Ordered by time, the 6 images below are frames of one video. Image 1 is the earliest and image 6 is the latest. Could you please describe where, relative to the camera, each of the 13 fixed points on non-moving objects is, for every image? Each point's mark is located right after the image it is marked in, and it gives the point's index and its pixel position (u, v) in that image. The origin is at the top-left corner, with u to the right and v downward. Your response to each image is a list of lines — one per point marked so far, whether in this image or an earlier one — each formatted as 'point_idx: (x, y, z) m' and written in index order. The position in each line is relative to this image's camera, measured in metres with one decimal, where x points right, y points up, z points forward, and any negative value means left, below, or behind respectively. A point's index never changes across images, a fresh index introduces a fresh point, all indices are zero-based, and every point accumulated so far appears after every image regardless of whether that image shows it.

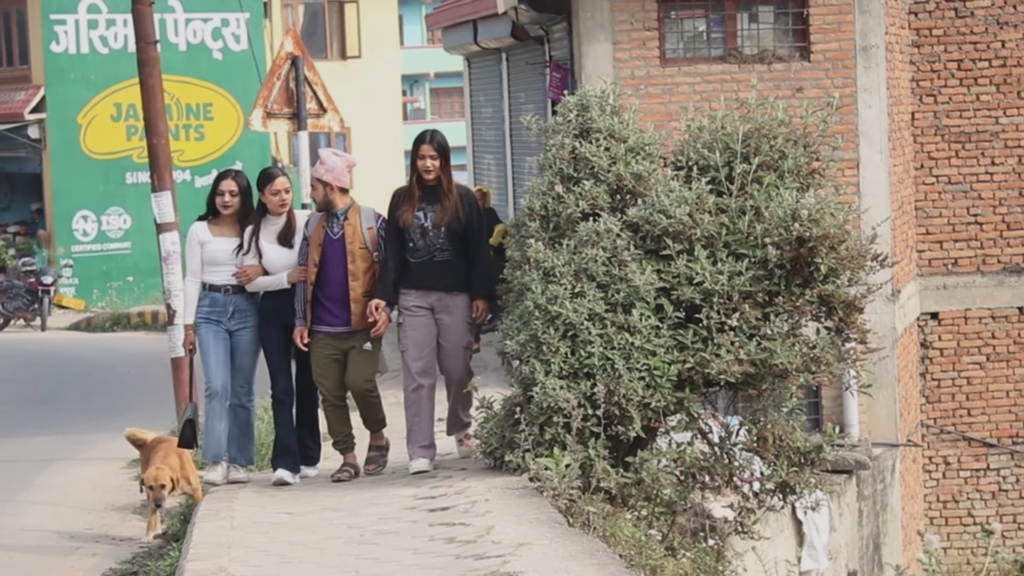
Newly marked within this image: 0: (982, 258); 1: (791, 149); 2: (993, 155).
0: (+3.9, +0.3, +12.9) m
1: (+1.6, +0.8, +8.5) m
2: (+3.9, +1.1, +12.7) m
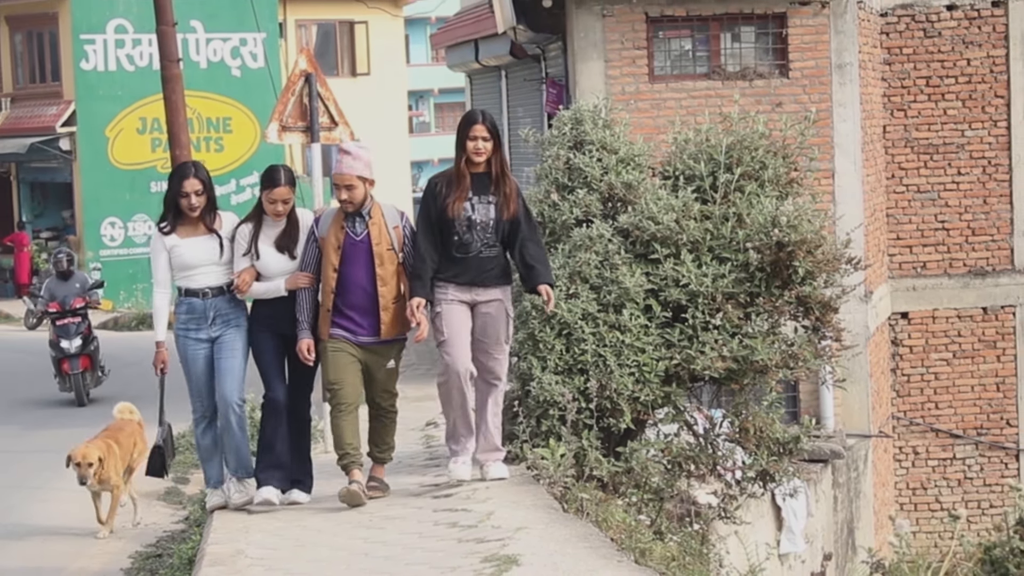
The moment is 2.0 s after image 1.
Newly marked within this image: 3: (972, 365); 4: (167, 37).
0: (+3.9, +0.2, +13.8) m
1: (+1.6, +0.8, +9.3) m
2: (+3.9, +1.1, +13.6) m
3: (+4.1, -0.7, +13.9) m
4: (-2.8, +2.0, +12.6) m
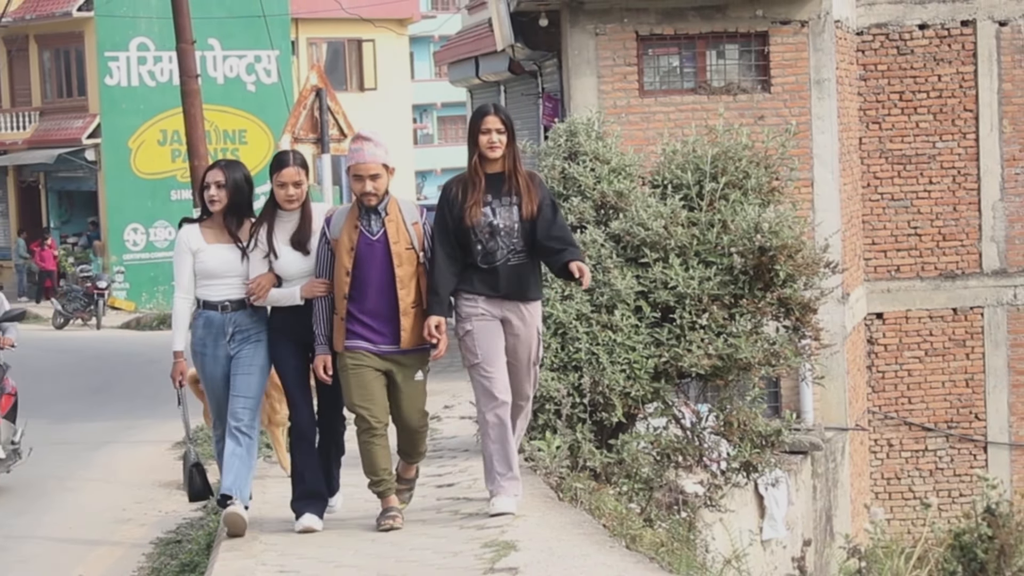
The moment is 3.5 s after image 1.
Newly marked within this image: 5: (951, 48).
0: (+3.8, +0.2, +14.5) m
1: (+1.6, +0.8, +10.1) m
2: (+3.9, +1.1, +14.4) m
3: (+4.1, -0.7, +14.7) m
4: (-2.8, +2.0, +13.4) m
5: (+4.0, +2.2, +14.2) m
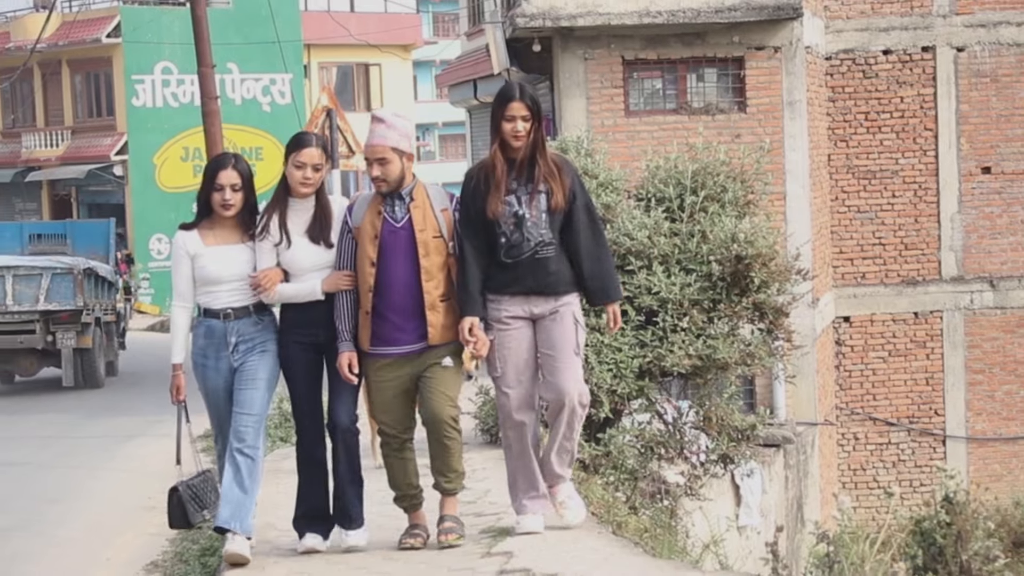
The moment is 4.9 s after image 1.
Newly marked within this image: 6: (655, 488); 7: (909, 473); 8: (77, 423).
0: (+3.8, +0.2, +15.7) m
1: (+1.6, +0.7, +11.2) m
2: (+3.9, +1.0, +15.5) m
3: (+4.1, -0.8, +15.8) m
4: (-2.9, +2.0, +14.5) m
5: (+4.0, +2.2, +15.3) m
6: (+0.9, -1.3, +10.4) m
7: (+4.1, -1.9, +15.8) m
8: (-4.4, -1.4, +15.6) m
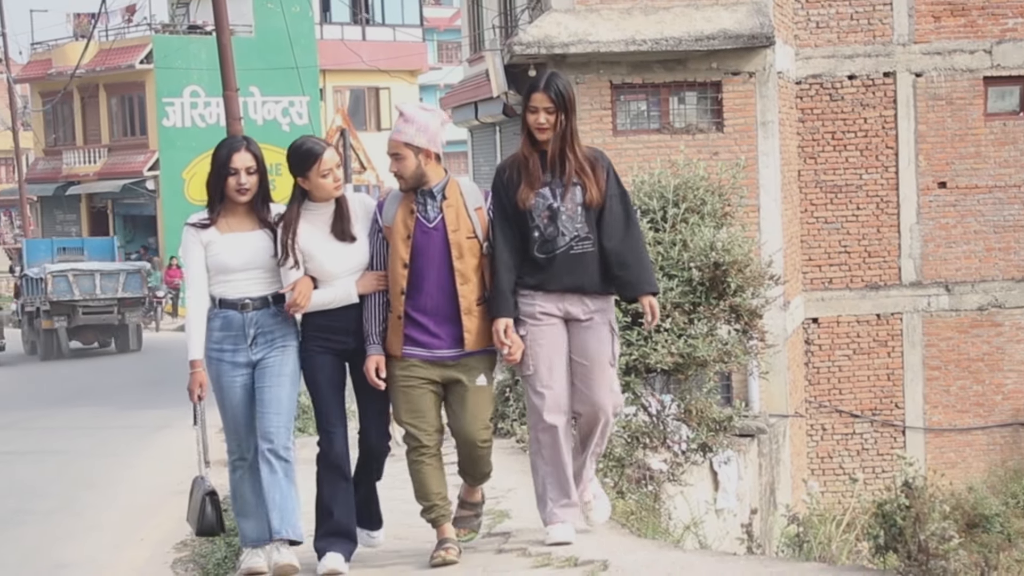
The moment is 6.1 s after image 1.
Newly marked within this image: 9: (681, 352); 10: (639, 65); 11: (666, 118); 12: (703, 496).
0: (+3.8, +0.1, +17.0) m
1: (+1.6, +0.7, +12.6) m
2: (+3.8, +1.0, +16.9) m
3: (+4.0, -0.8, +17.2) m
4: (-2.9, +1.9, +15.8) m
5: (+4.0, +2.1, +16.7) m
6: (+0.9, -1.4, +11.8) m
7: (+4.1, -2.0, +17.2) m
8: (-4.4, -1.4, +16.9) m
9: (+1.3, -0.5, +12.0) m
10: (+1.3, +2.3, +15.7) m
11: (+1.6, +1.7, +15.9) m
12: (+1.7, -1.9, +14.3) m
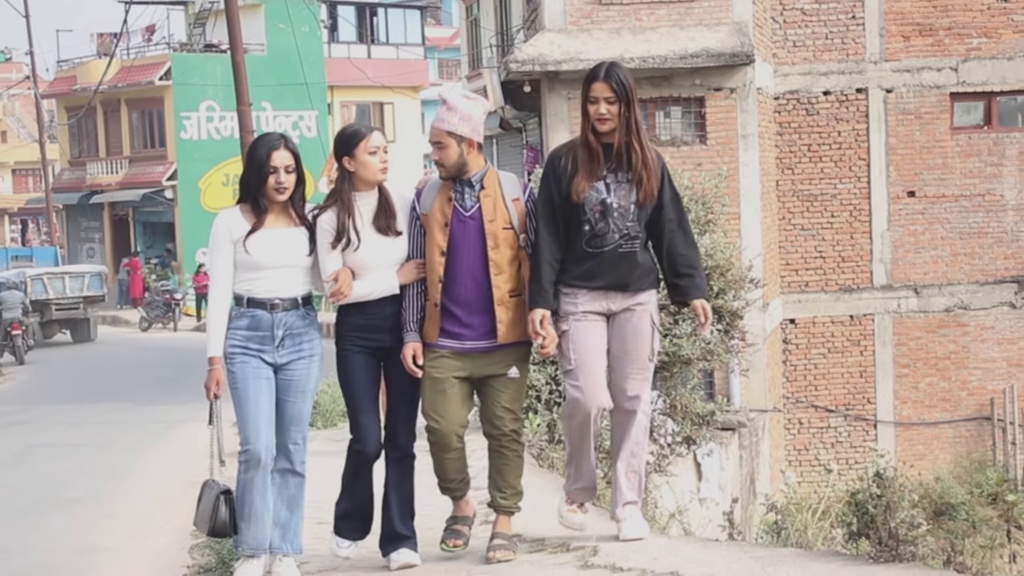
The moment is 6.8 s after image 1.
0: (+3.7, +0.1, +18.1) m
1: (+1.5, +0.7, +13.7) m
2: (+3.8, +0.9, +17.9) m
3: (+4.0, -0.8, +18.3) m
4: (-2.9, +1.9, +16.9) m
5: (+3.9, +2.1, +17.8) m
6: (+0.9, -1.4, +12.8) m
7: (+4.0, -2.0, +18.3) m
8: (-4.4, -1.4, +17.9) m
9: (+1.2, -0.5, +13.0) m
10: (+1.3, +2.2, +16.8) m
11: (+1.5, +1.7, +16.9) m
12: (+1.7, -1.9, +15.4) m
